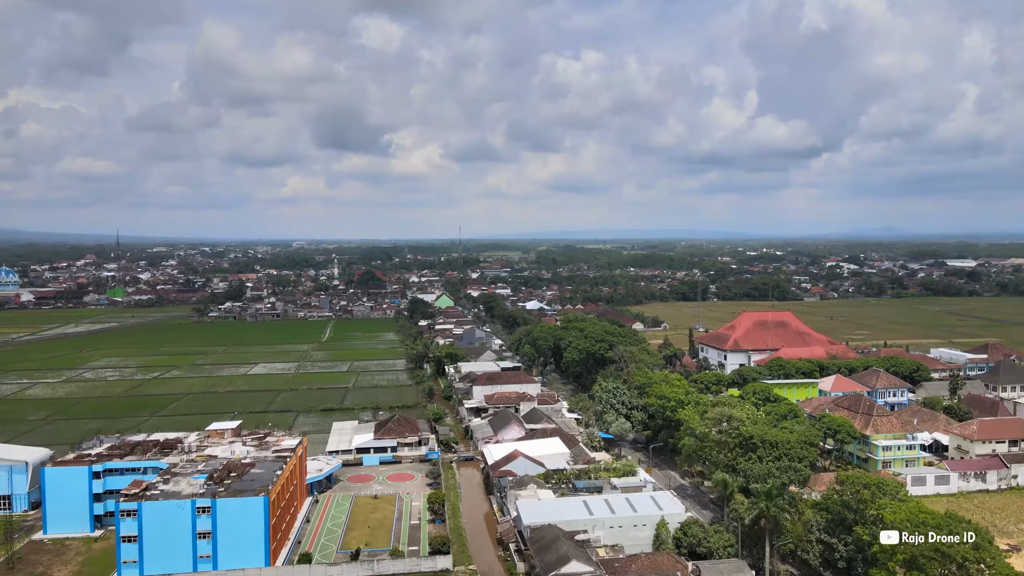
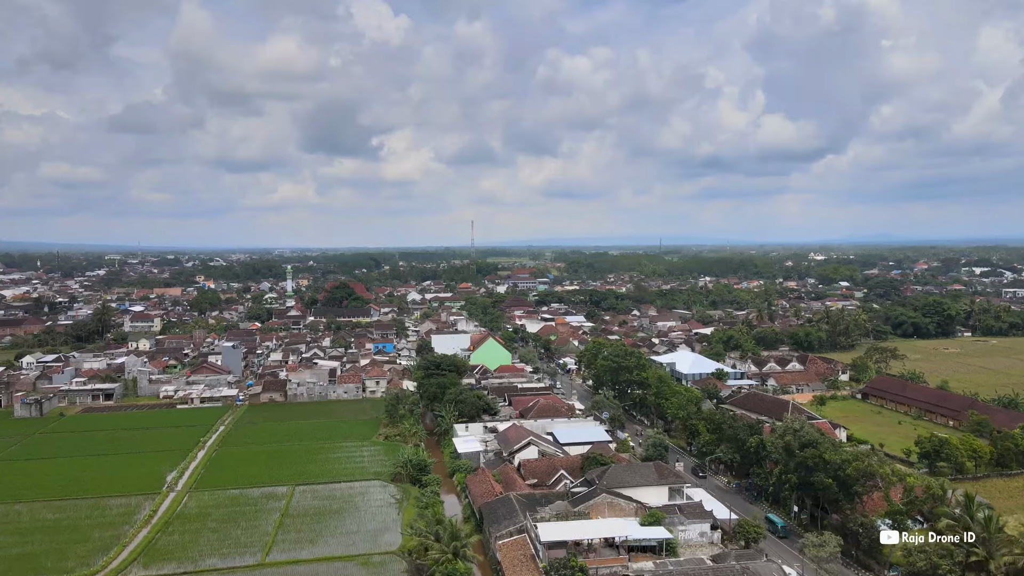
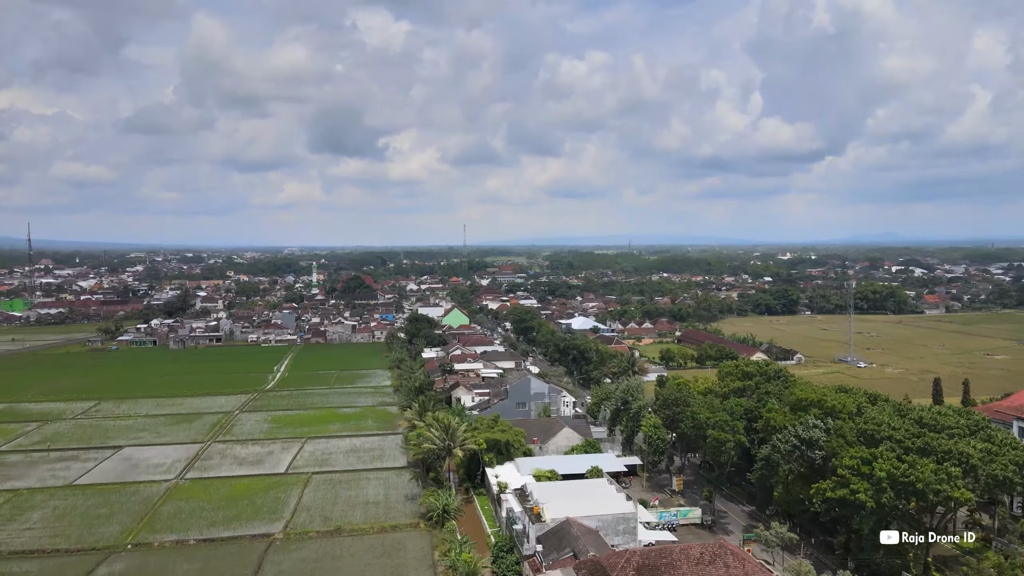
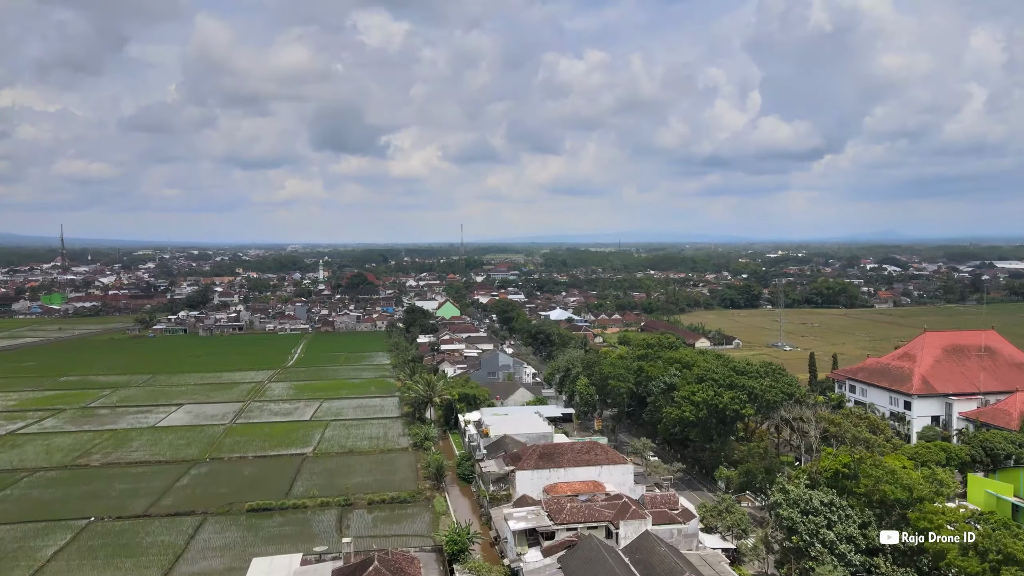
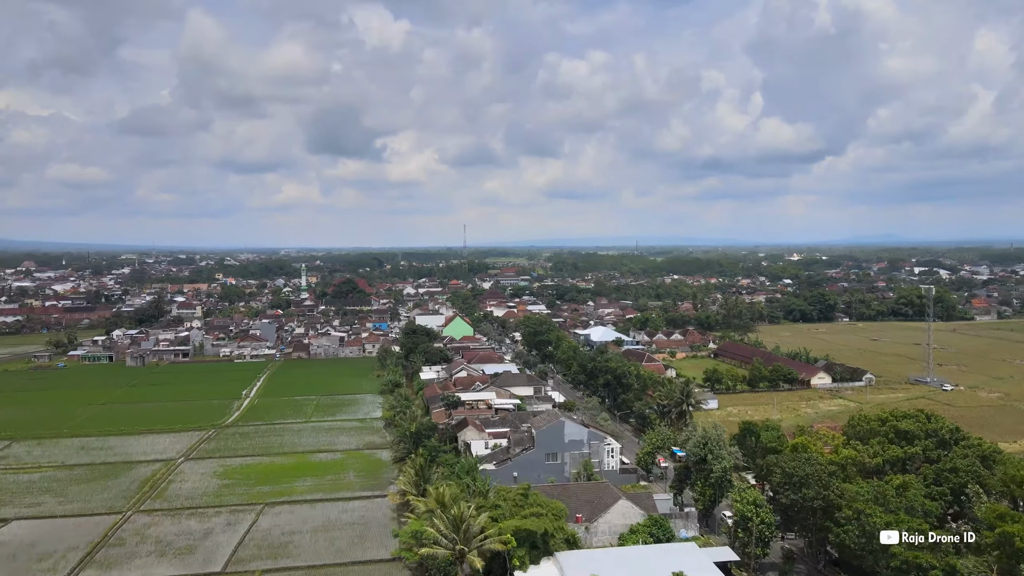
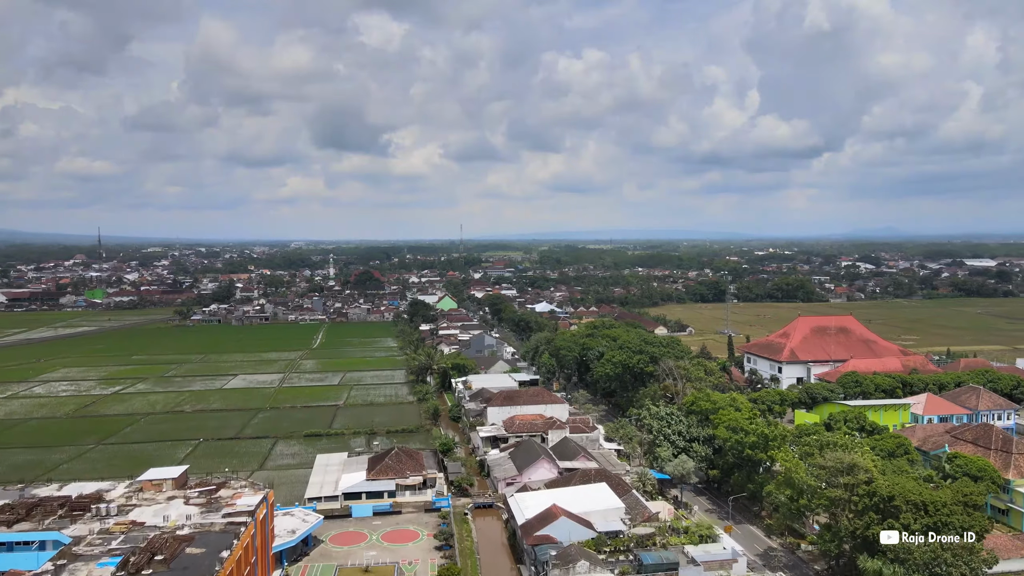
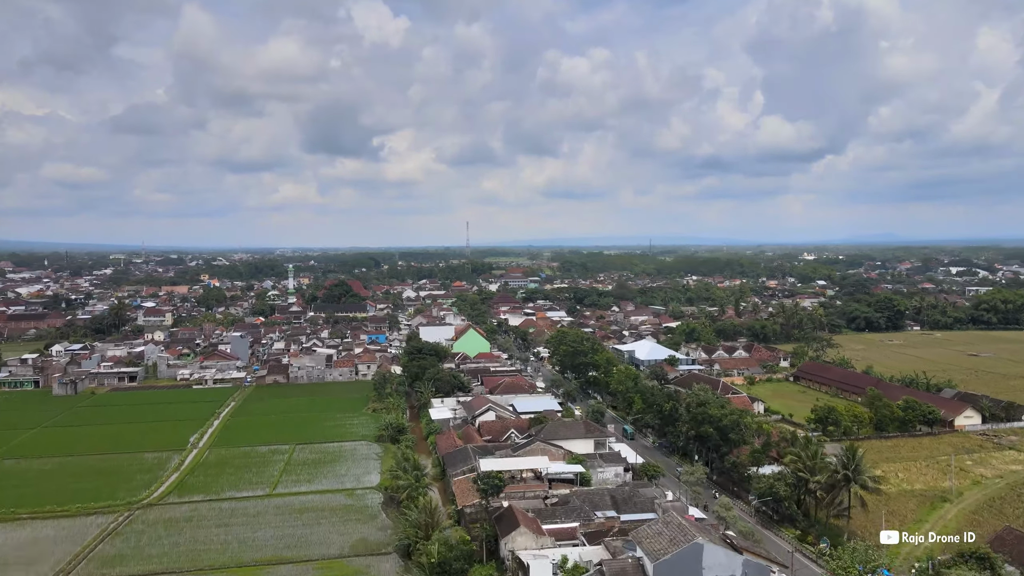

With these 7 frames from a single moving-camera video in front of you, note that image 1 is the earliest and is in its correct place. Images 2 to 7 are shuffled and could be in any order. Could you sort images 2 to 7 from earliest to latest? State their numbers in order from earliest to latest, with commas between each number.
6, 4, 3, 5, 7, 2
